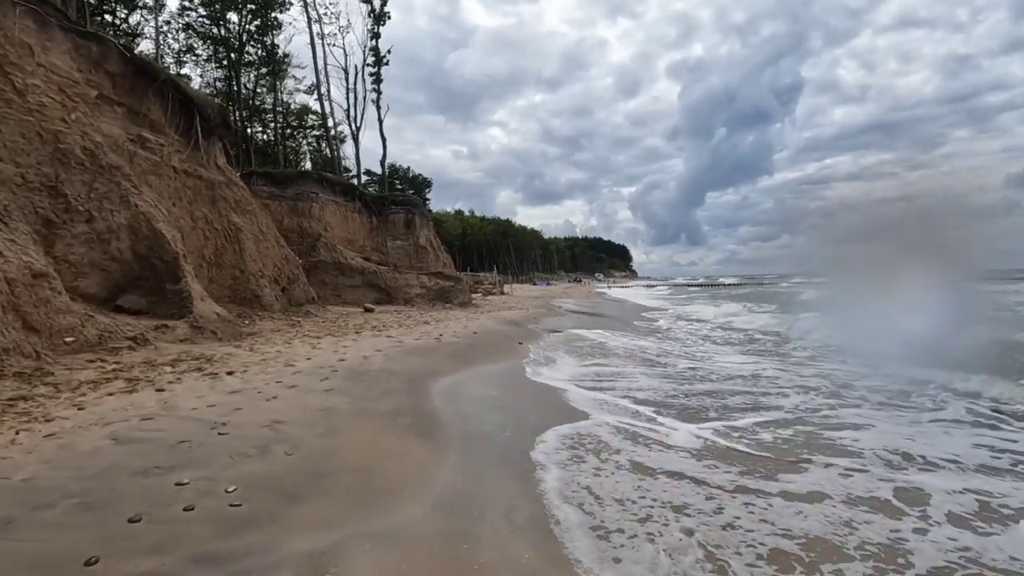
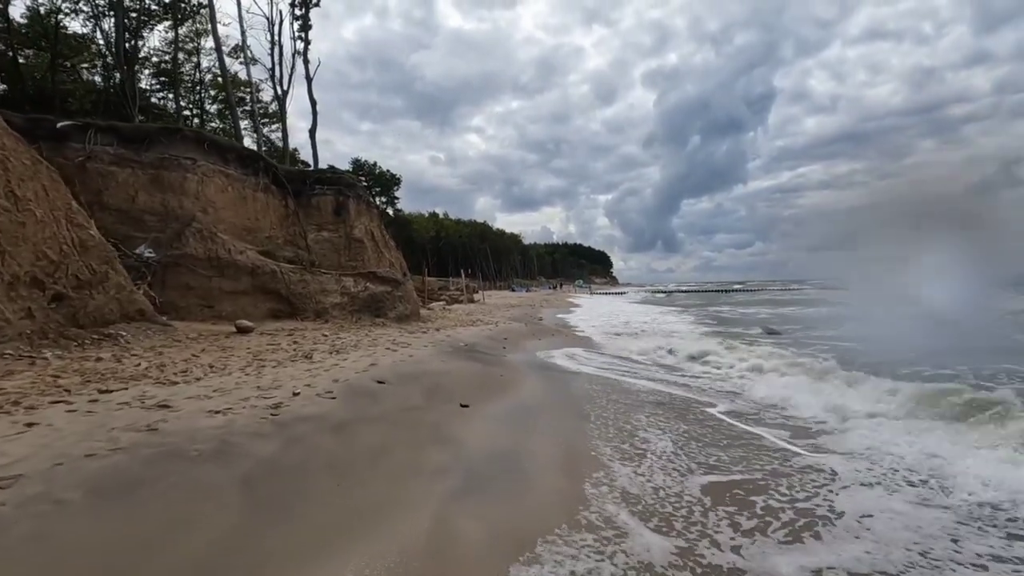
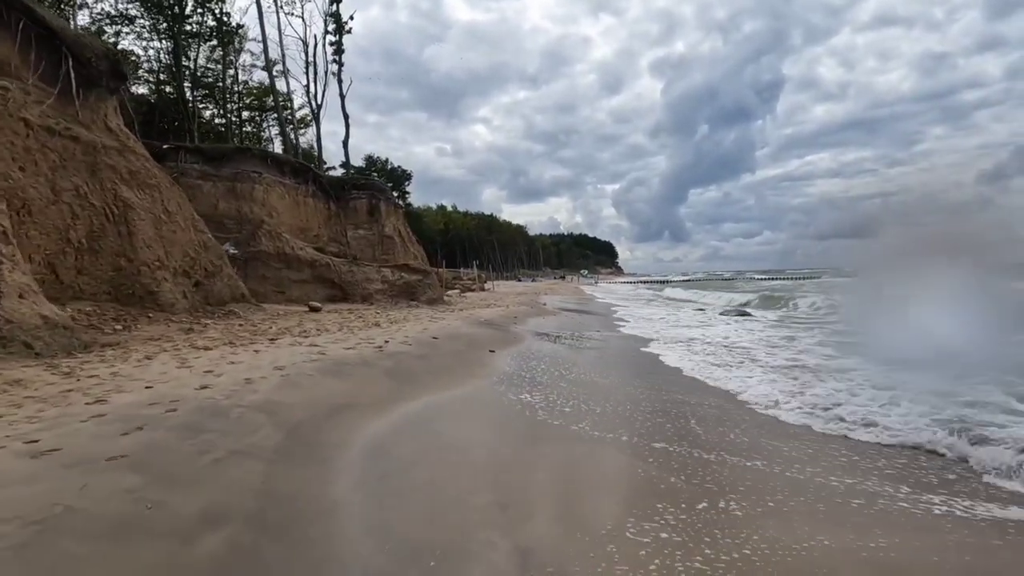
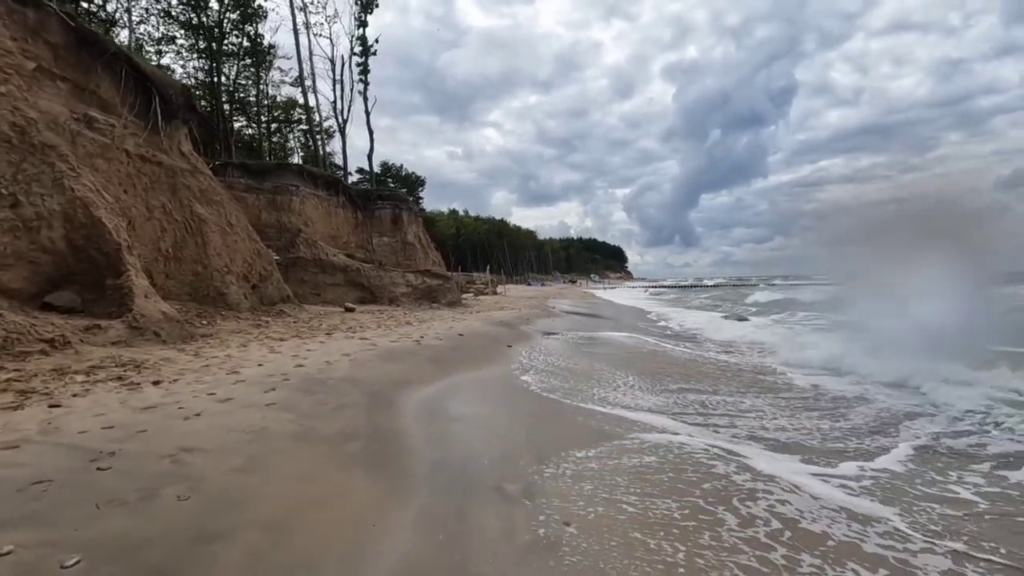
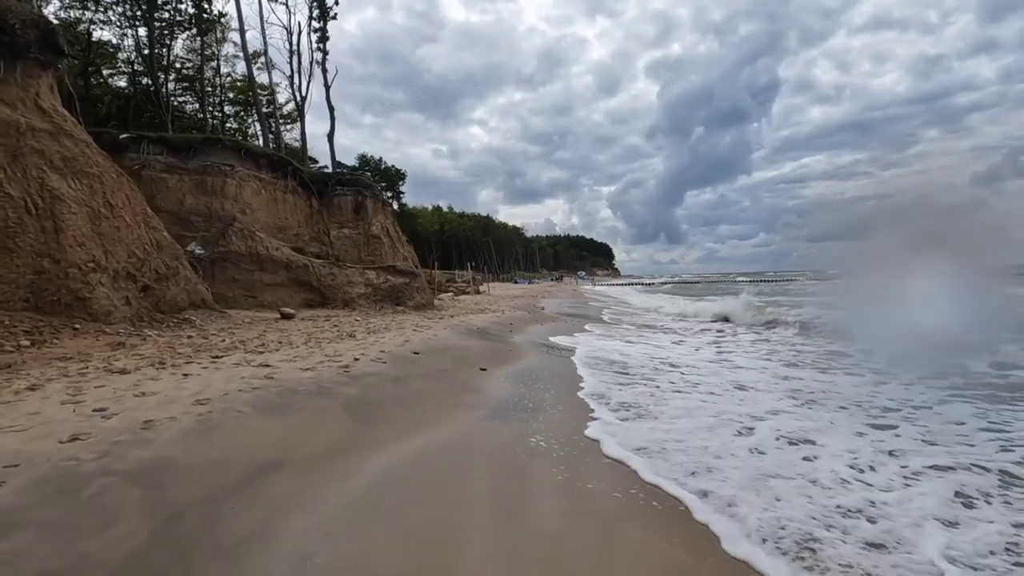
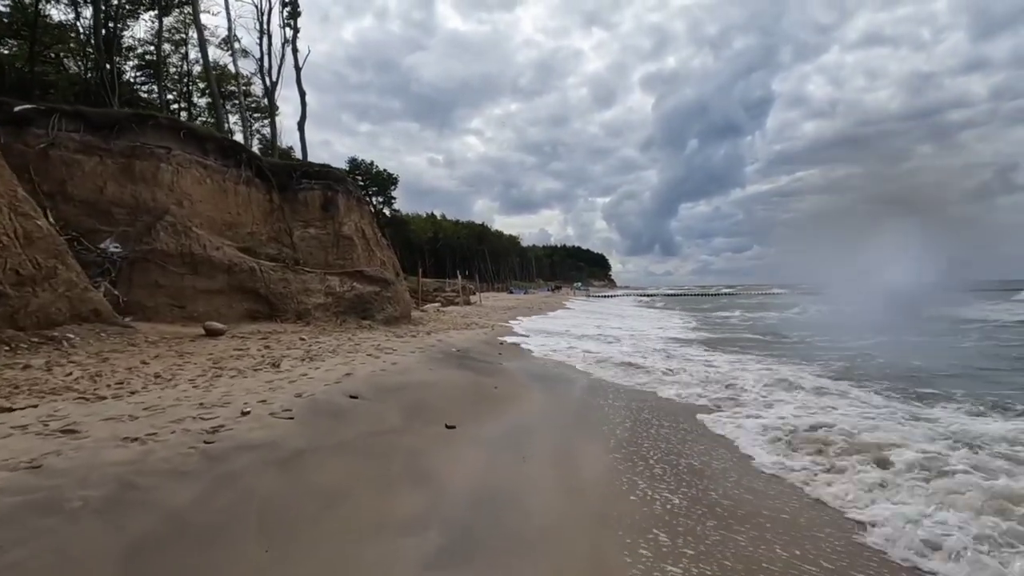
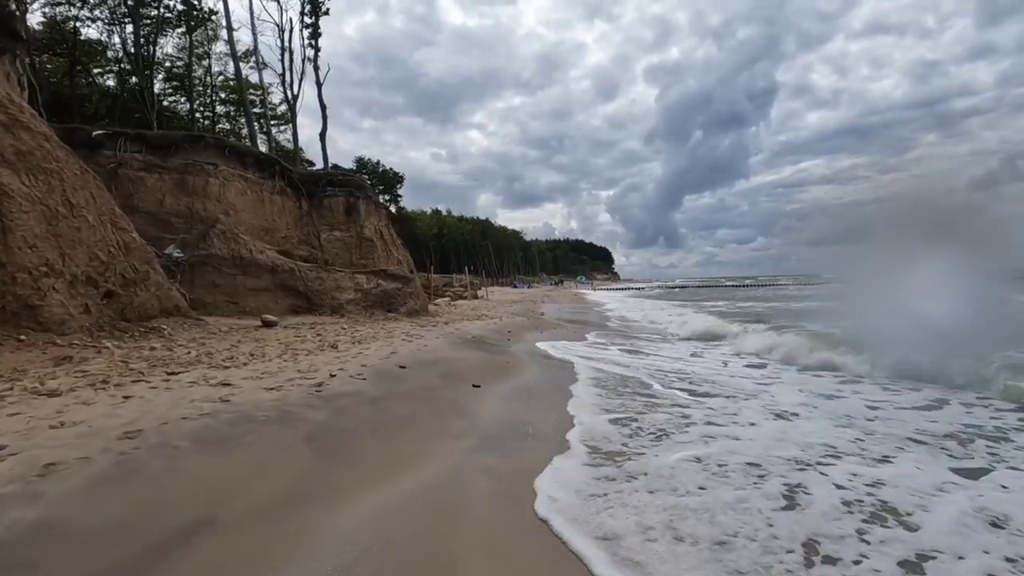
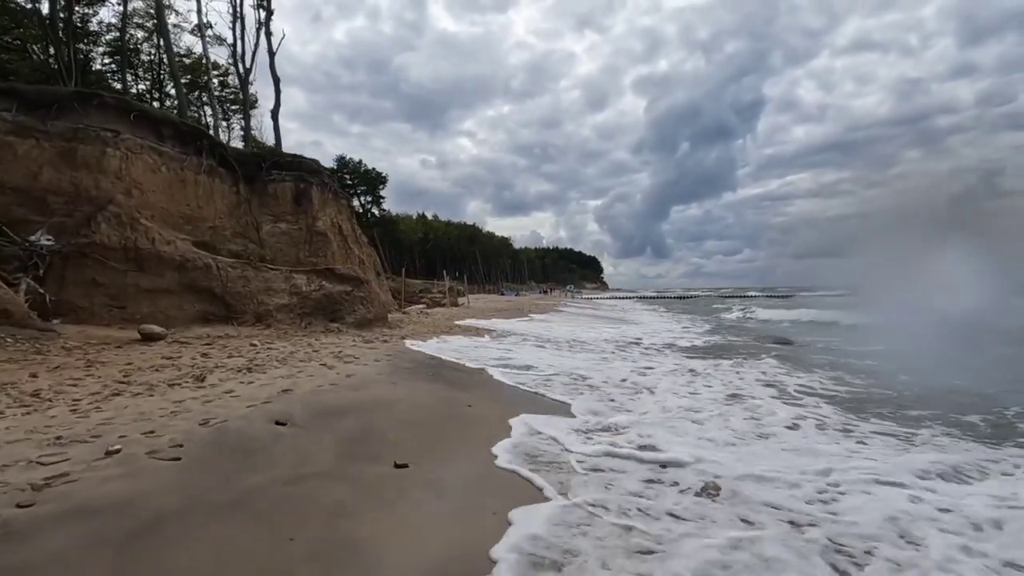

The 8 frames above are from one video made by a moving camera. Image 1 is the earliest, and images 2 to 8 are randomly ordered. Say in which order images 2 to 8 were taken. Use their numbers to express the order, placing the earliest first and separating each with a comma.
4, 3, 5, 7, 2, 6, 8
